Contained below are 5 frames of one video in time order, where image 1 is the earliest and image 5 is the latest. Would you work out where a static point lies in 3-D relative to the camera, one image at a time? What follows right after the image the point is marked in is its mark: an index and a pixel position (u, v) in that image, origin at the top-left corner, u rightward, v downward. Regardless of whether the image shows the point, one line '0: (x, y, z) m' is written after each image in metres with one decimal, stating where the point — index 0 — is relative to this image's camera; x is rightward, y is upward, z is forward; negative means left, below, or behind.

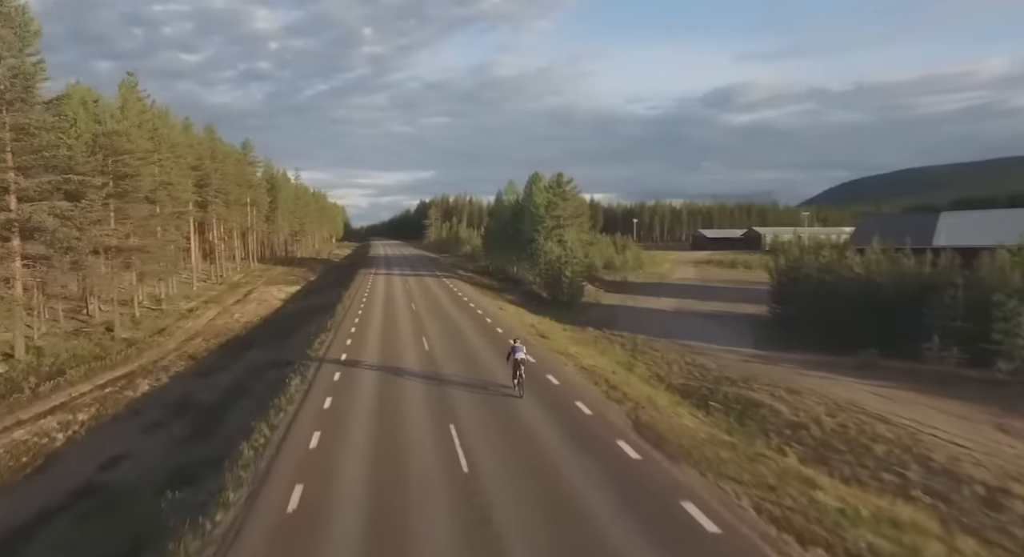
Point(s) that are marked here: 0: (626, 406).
0: (+3.3, -3.8, +16.4) m
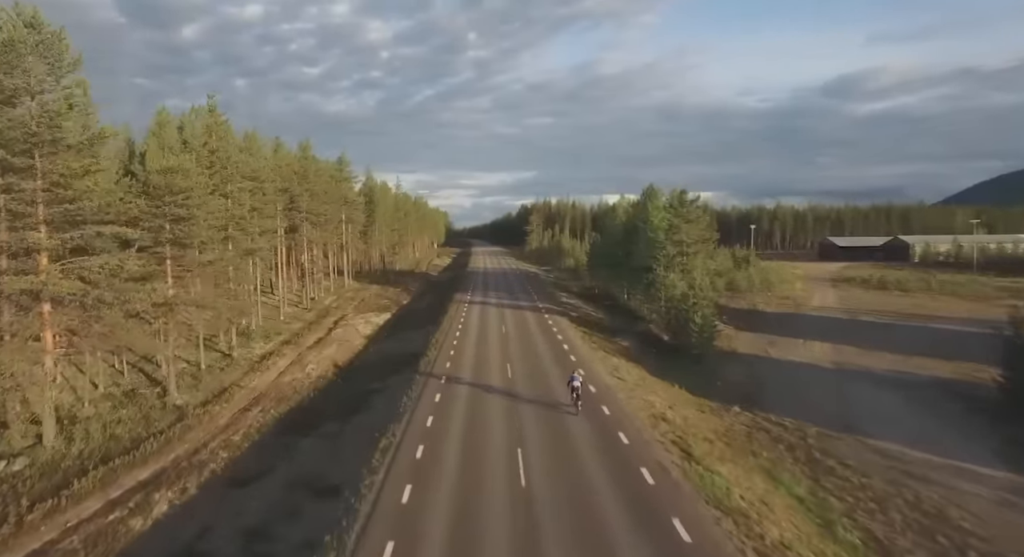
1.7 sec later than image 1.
0: (+5.8, -6.9, +8.2) m
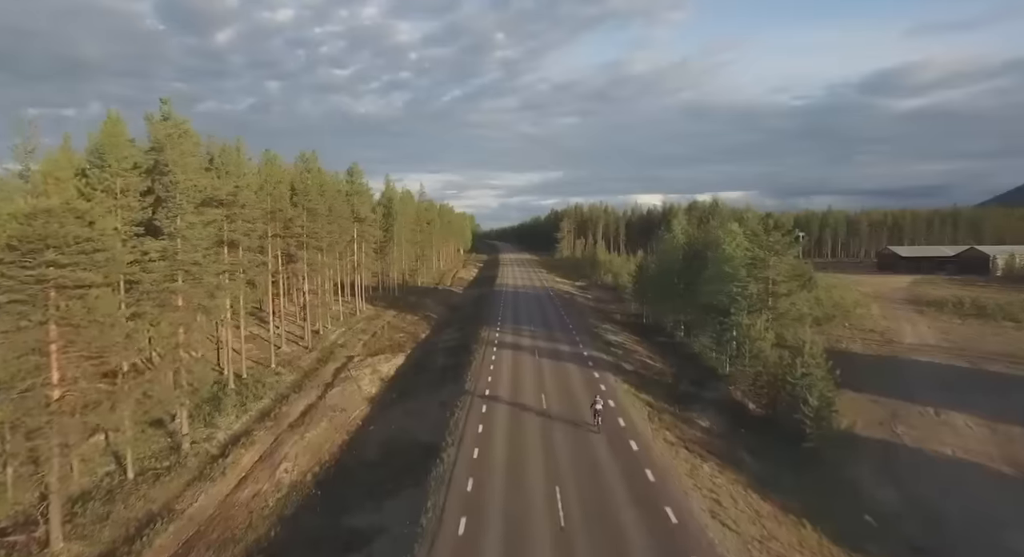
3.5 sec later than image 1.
0: (+6.6, -10.1, -2.0) m
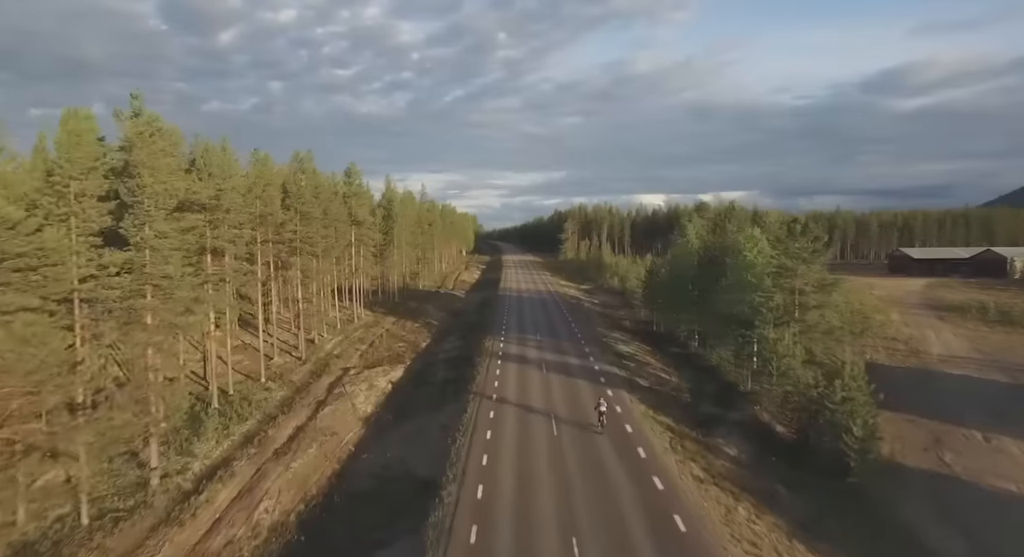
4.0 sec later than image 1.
0: (+6.9, -10.8, -5.0) m
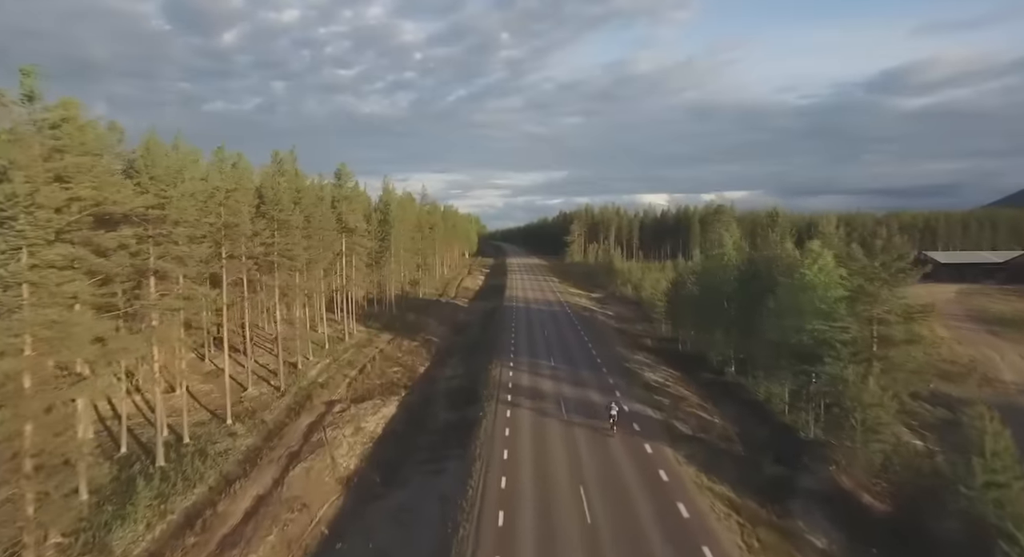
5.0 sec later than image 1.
0: (+7.5, -12.2, -11.8) m
